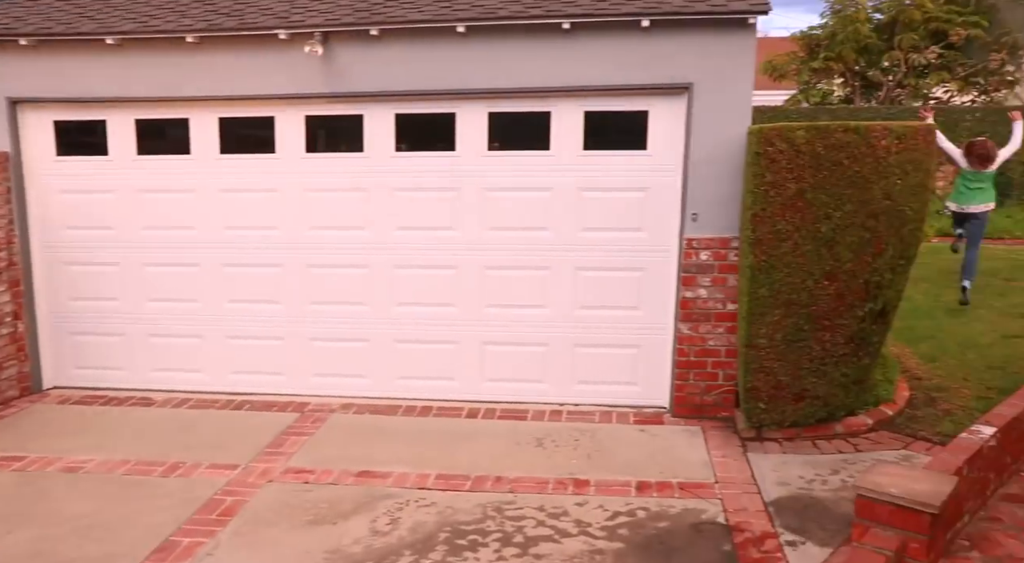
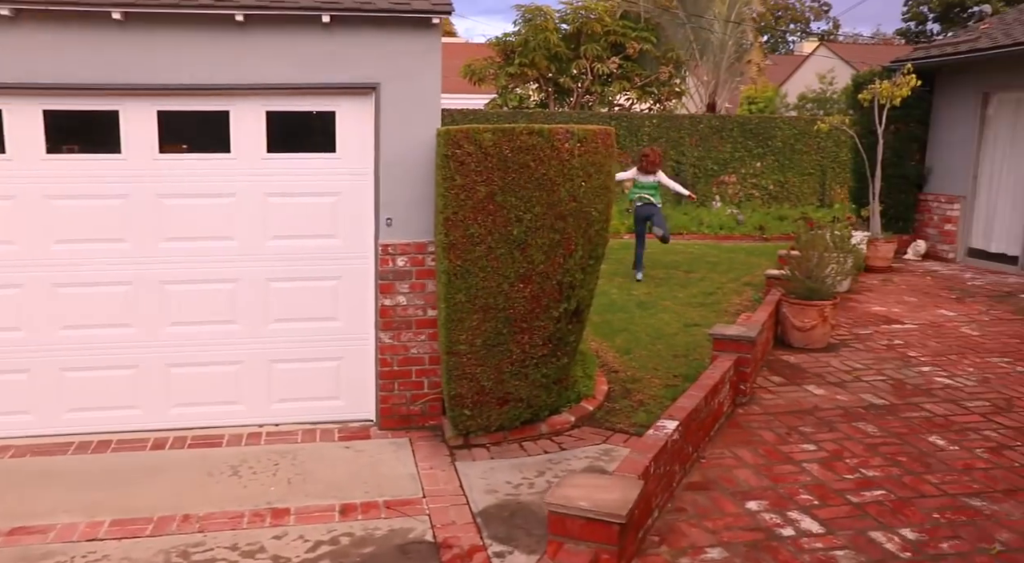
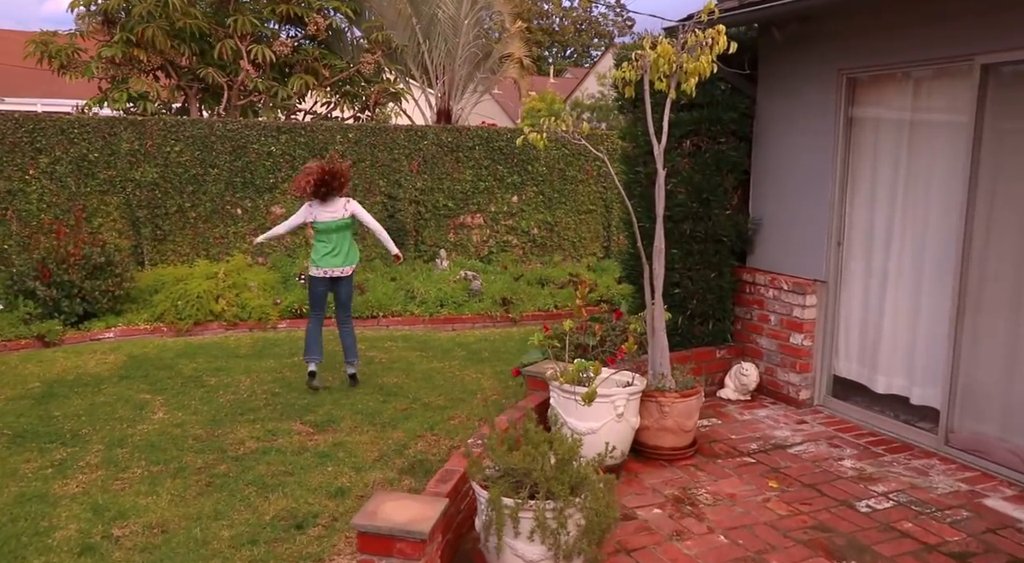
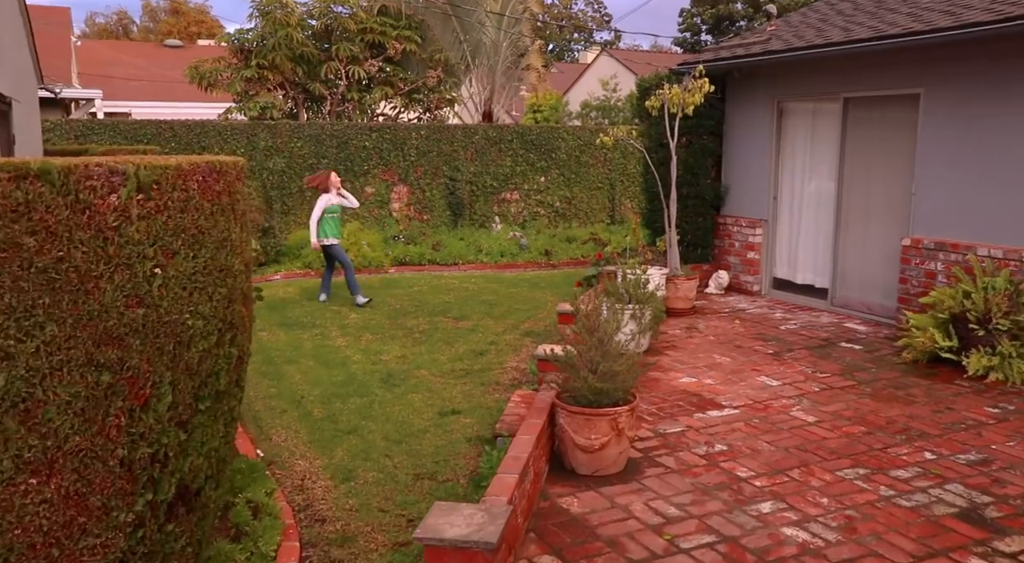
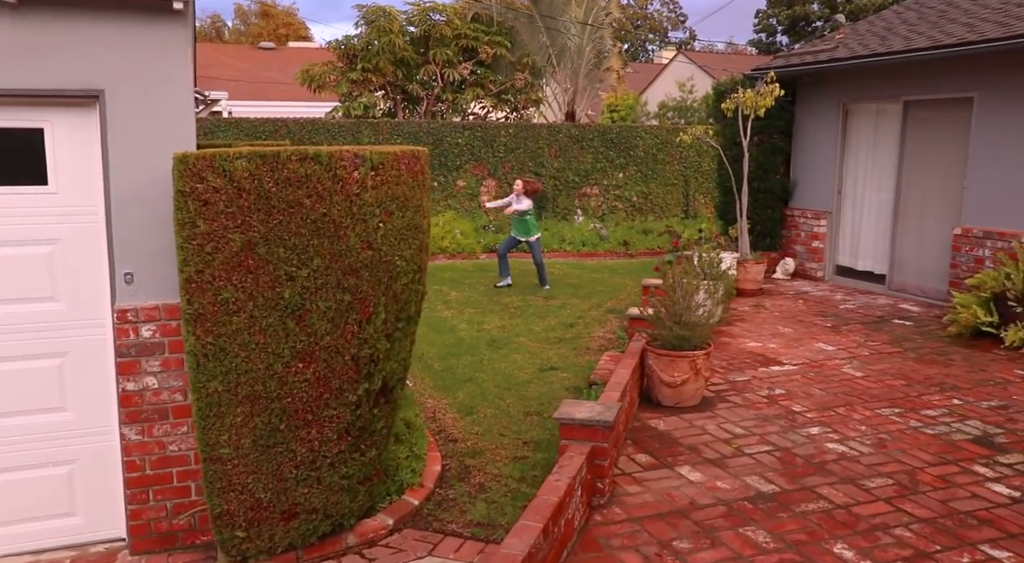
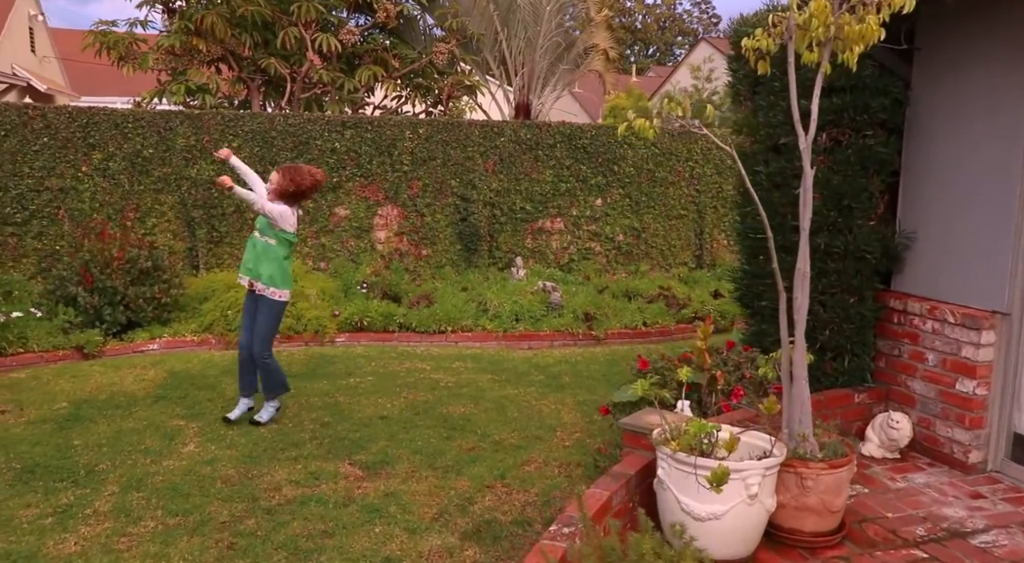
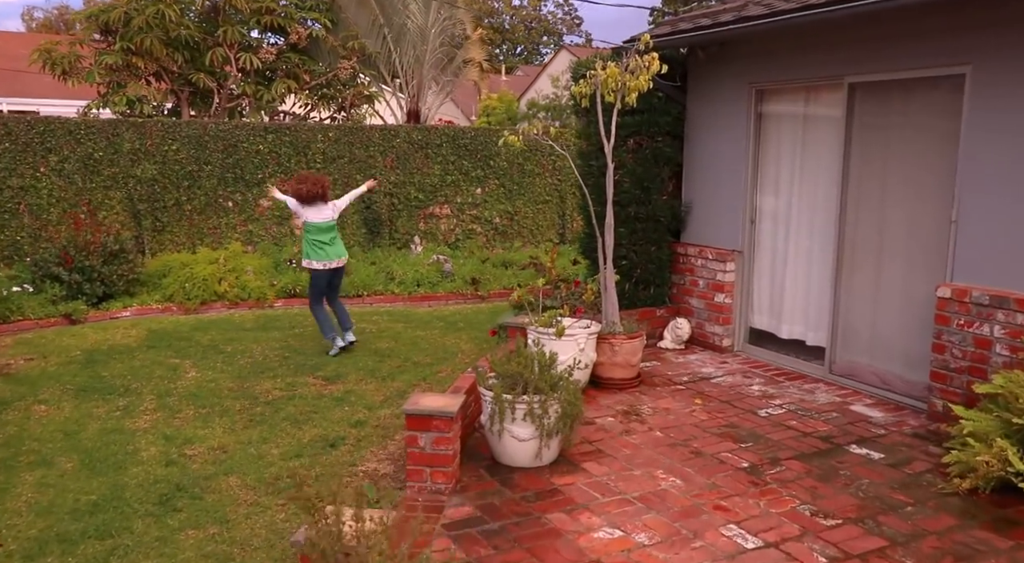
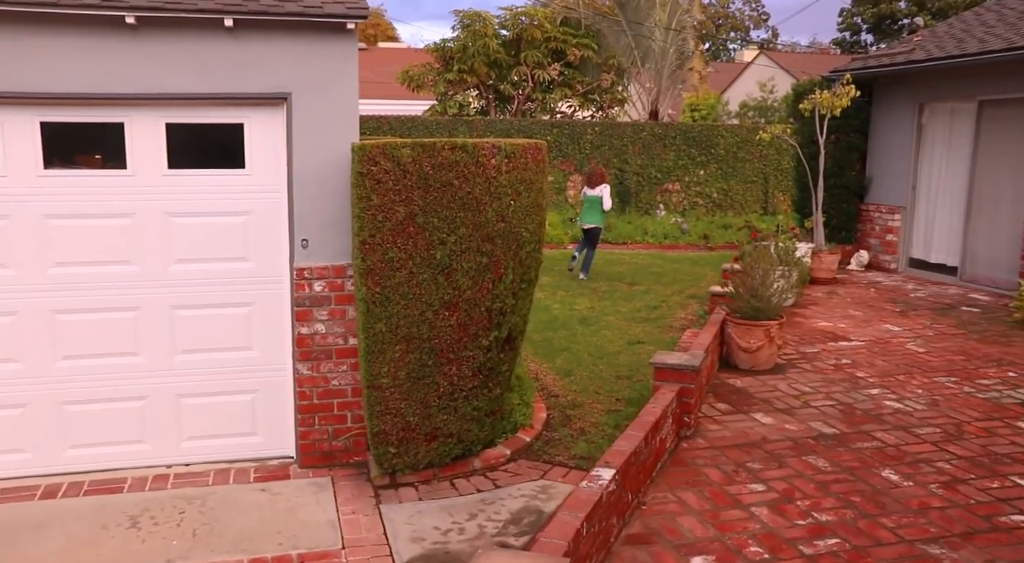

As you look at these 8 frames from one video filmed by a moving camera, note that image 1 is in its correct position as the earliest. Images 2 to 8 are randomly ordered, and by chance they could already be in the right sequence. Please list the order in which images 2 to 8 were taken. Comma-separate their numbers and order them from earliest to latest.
2, 8, 5, 4, 7, 3, 6
